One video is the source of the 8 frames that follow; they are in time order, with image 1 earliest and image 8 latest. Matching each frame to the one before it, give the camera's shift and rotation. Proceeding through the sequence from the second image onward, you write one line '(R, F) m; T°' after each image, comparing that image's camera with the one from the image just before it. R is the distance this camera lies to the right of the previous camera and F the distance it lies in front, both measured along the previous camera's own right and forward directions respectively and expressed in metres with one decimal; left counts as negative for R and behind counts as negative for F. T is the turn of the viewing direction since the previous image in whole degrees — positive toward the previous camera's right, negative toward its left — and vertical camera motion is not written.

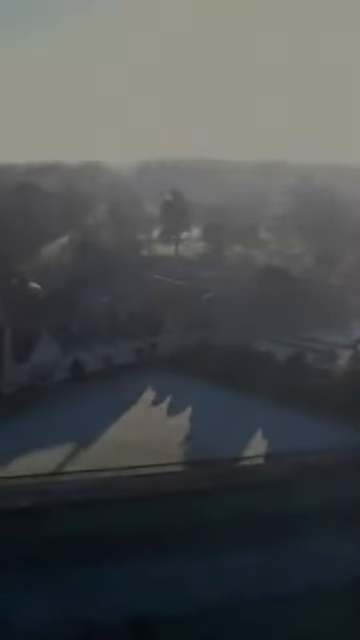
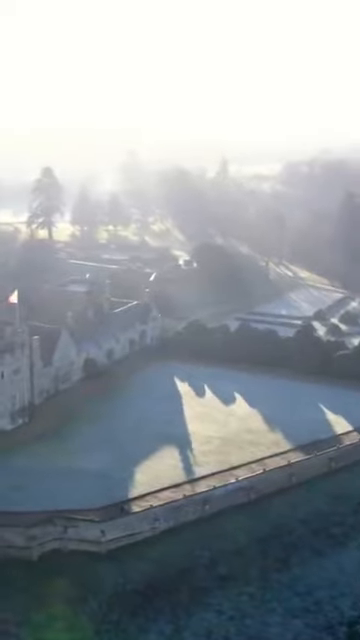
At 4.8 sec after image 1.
(-3.6, +0.8) m; +18°
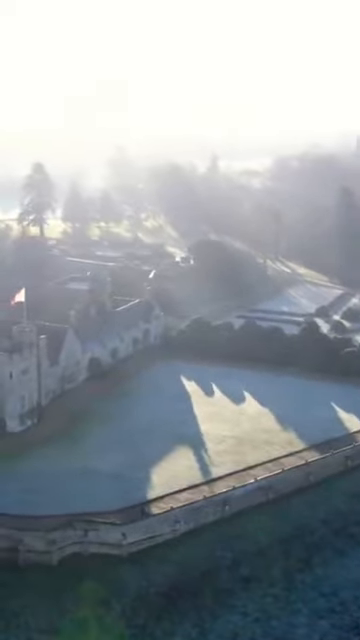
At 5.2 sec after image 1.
(-0.3, +0.1) m; +1°
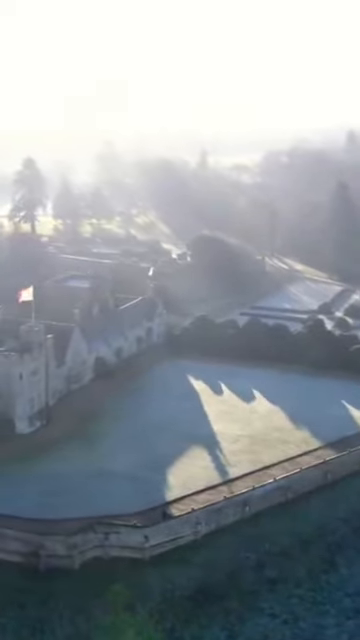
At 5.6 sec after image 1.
(-0.3, +0.1) m; +1°
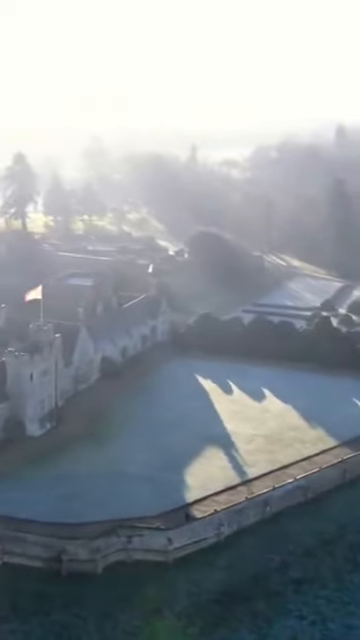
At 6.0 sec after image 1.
(-0.3, +0.1) m; +1°
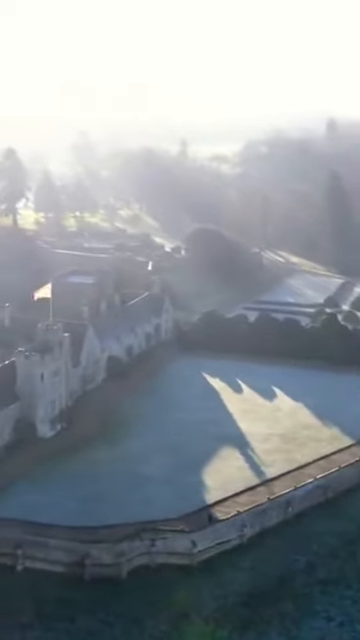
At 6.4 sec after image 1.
(-0.3, +0.1) m; +1°
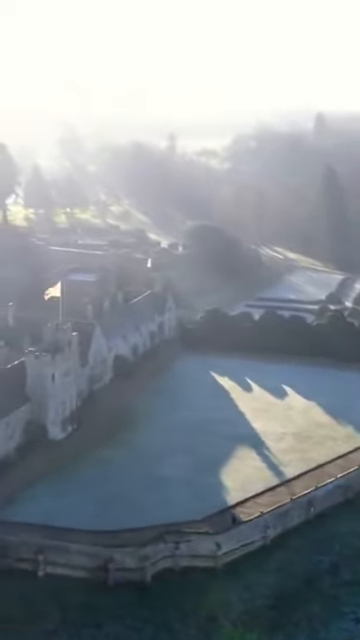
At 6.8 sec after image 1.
(-0.4, +0.1) m; +1°
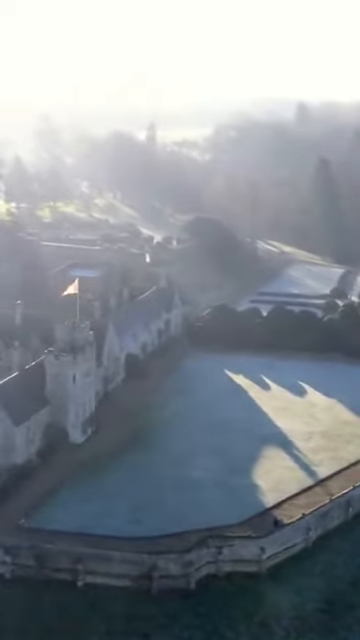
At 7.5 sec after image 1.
(-0.6, +0.2) m; +2°
